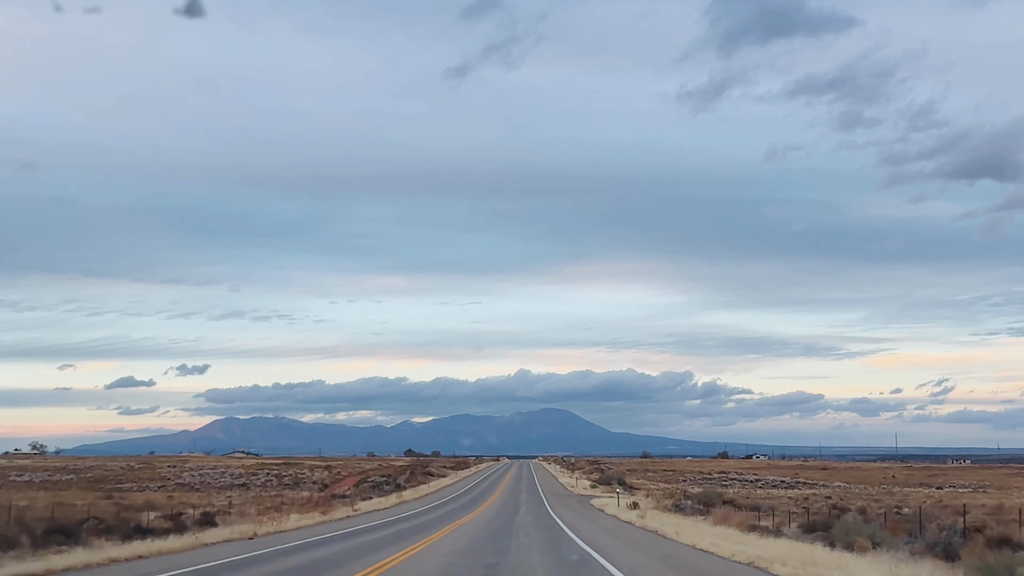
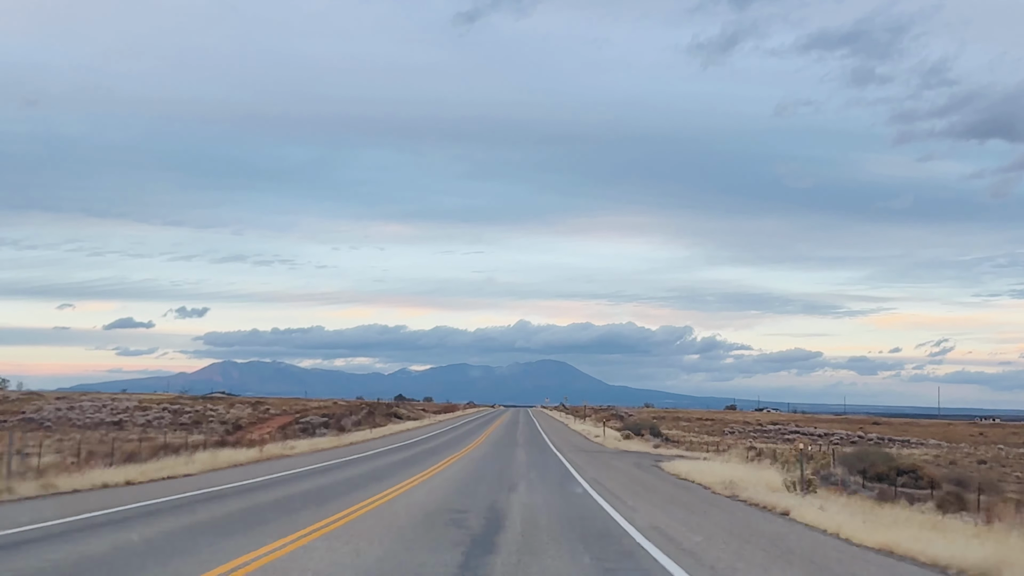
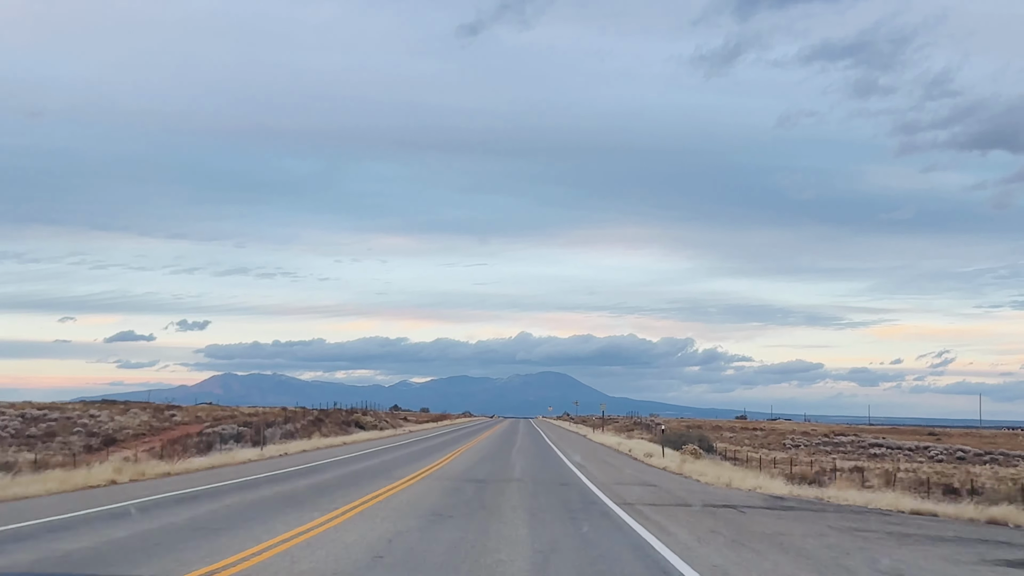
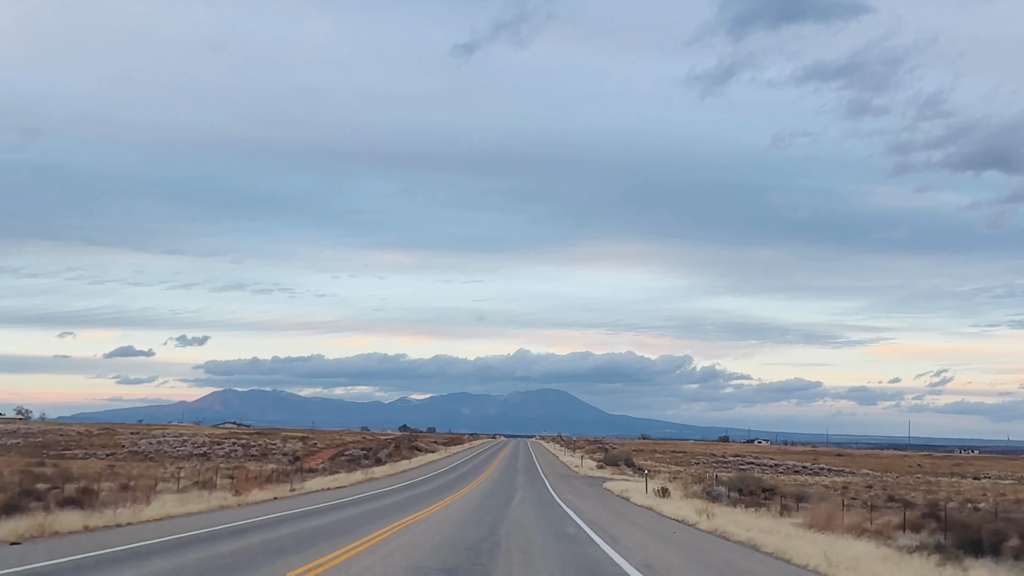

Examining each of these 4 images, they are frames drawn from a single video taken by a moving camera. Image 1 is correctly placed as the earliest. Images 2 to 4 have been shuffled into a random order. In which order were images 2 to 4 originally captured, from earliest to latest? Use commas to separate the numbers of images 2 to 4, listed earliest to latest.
4, 2, 3
